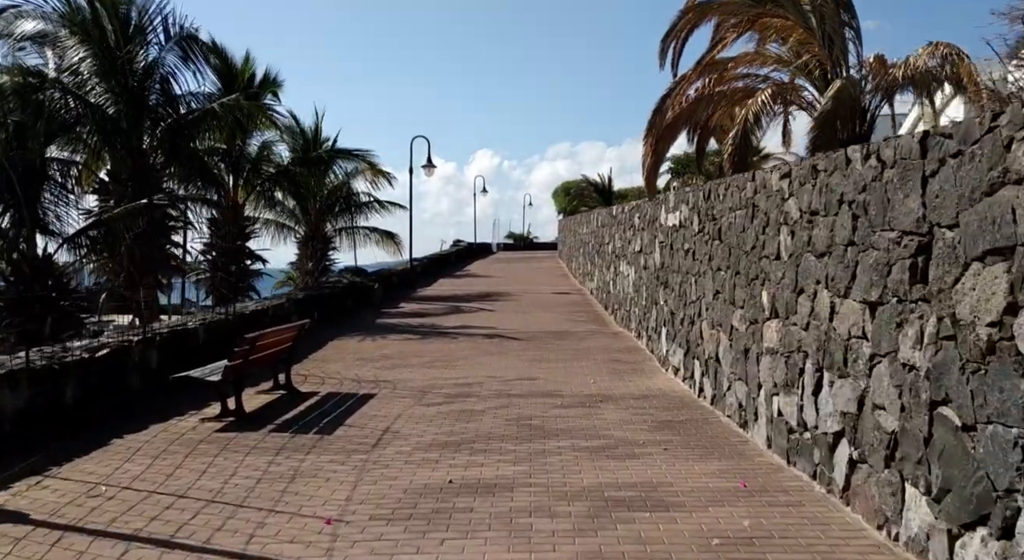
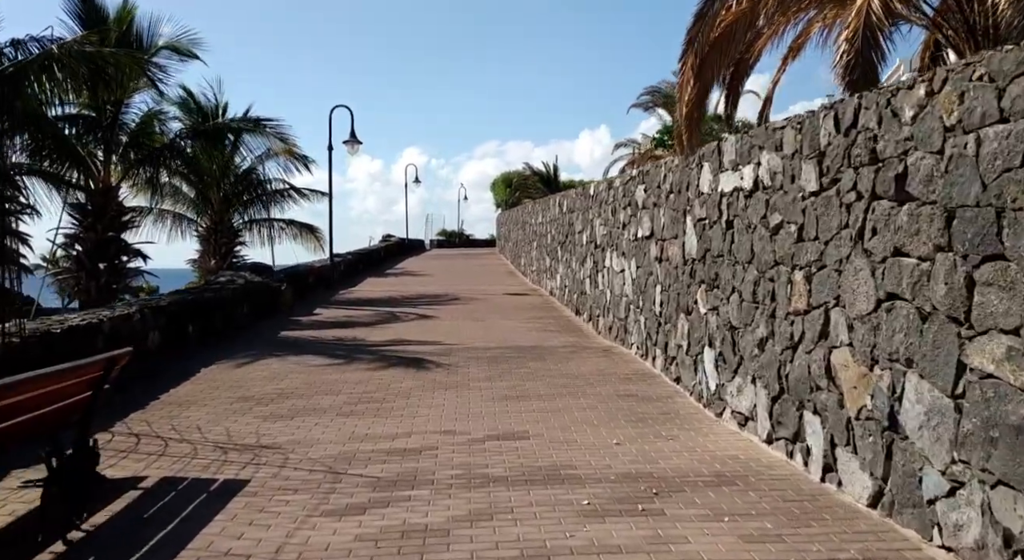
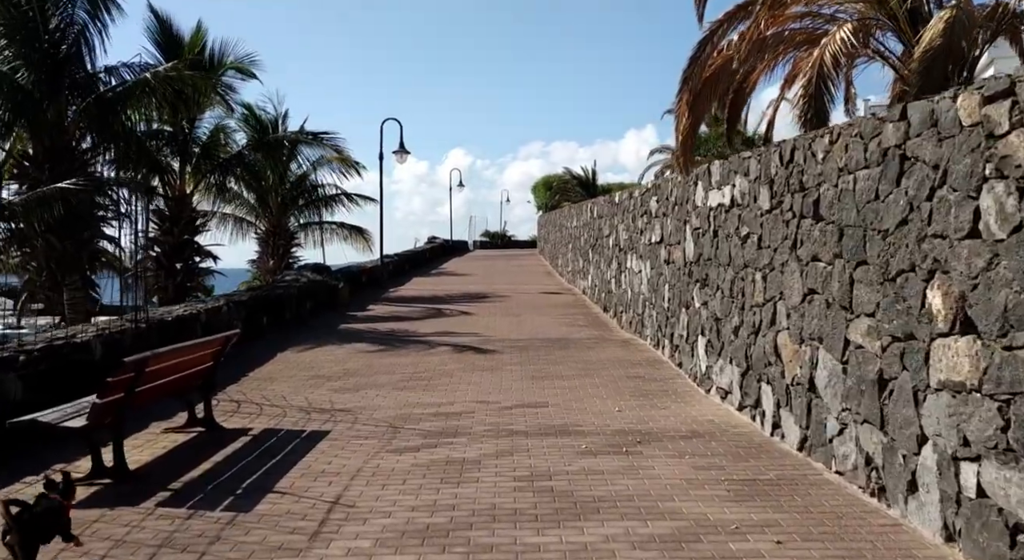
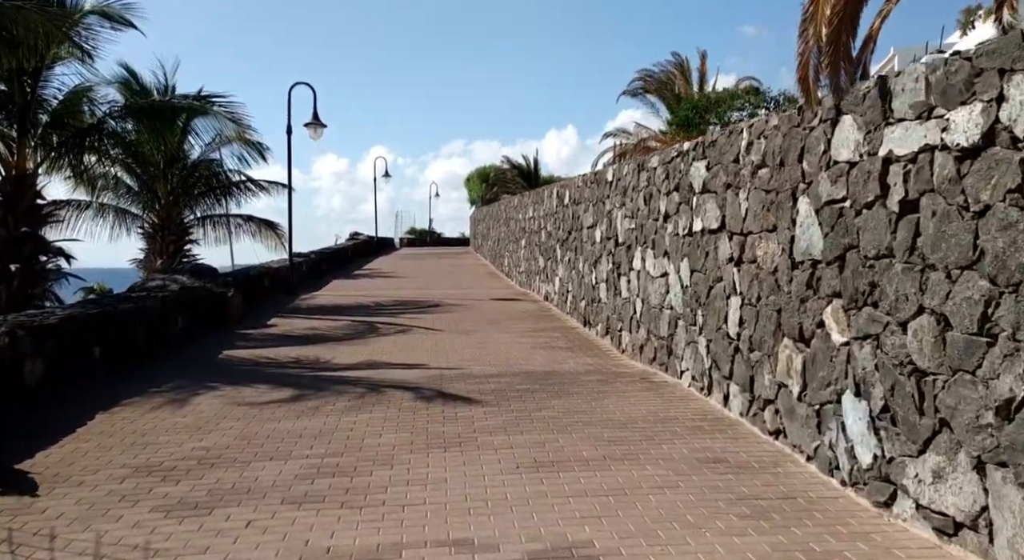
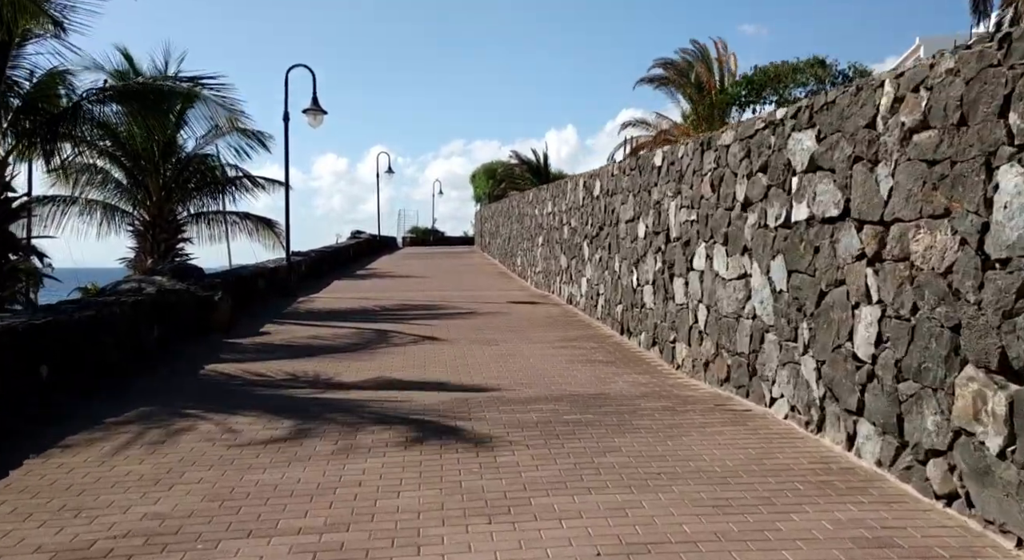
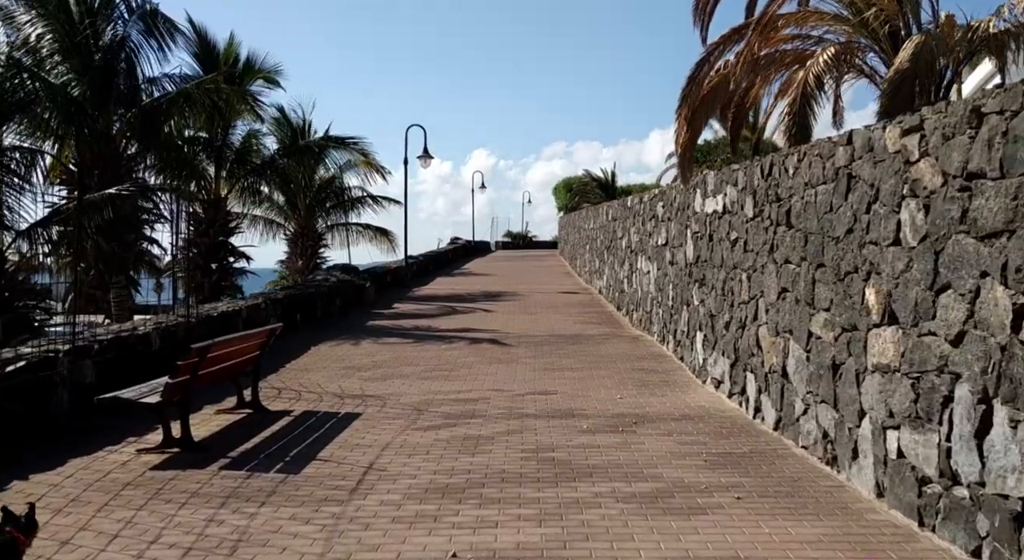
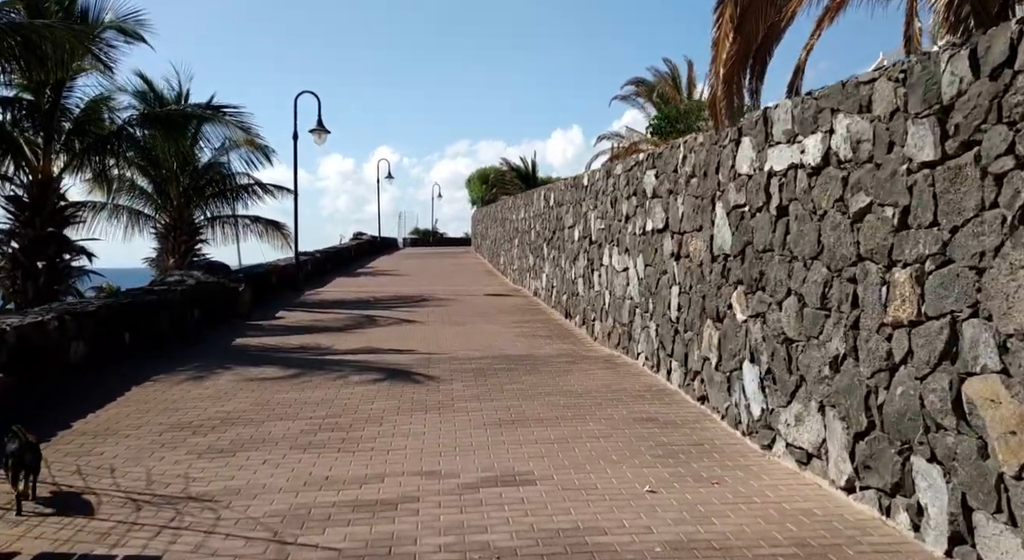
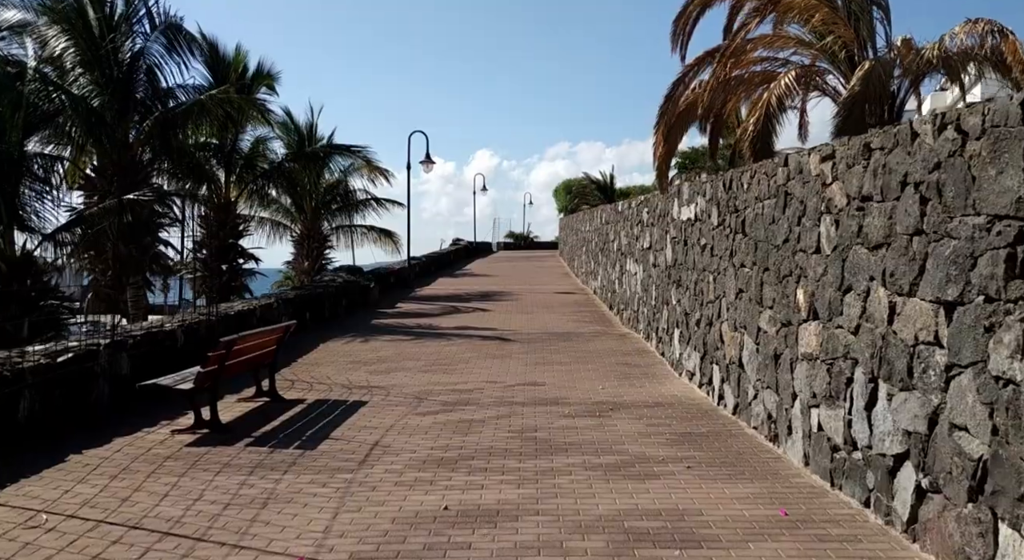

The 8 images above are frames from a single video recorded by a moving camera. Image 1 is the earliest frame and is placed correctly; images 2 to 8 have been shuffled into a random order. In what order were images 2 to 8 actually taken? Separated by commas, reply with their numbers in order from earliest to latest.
8, 6, 3, 2, 7, 4, 5
